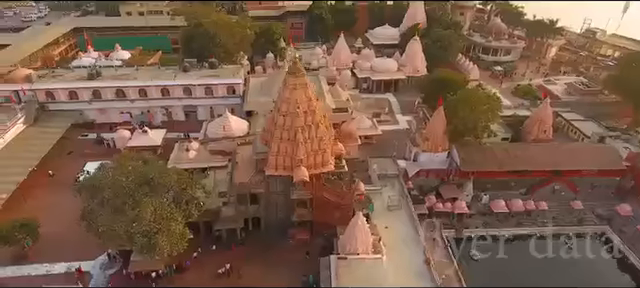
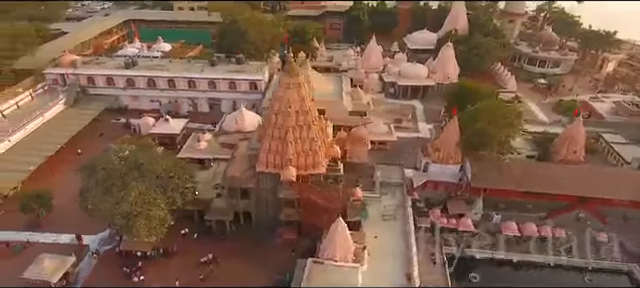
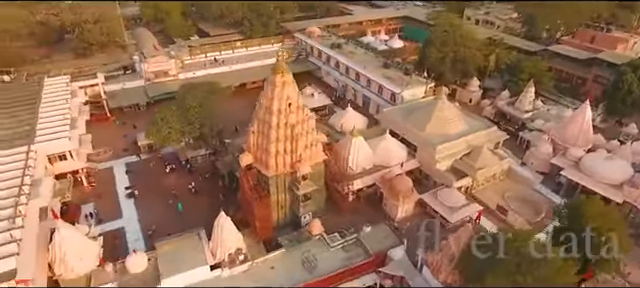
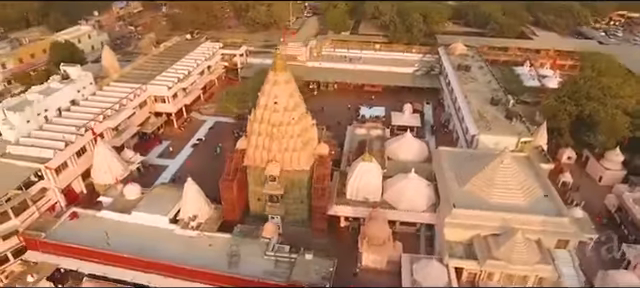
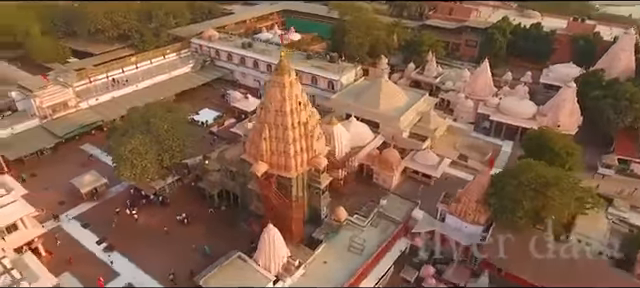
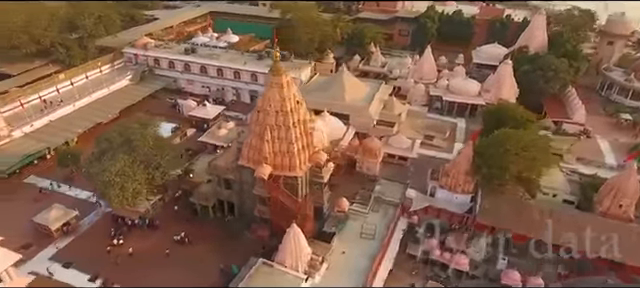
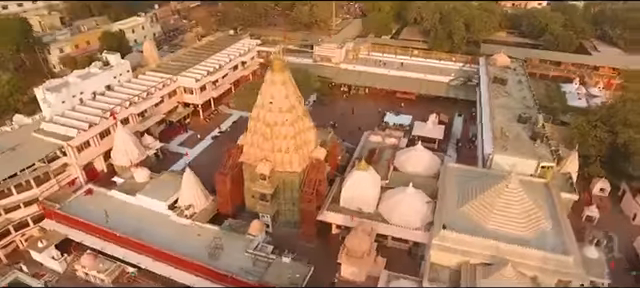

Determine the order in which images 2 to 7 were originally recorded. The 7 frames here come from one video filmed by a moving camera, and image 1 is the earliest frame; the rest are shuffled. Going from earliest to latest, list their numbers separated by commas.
2, 6, 5, 3, 4, 7
